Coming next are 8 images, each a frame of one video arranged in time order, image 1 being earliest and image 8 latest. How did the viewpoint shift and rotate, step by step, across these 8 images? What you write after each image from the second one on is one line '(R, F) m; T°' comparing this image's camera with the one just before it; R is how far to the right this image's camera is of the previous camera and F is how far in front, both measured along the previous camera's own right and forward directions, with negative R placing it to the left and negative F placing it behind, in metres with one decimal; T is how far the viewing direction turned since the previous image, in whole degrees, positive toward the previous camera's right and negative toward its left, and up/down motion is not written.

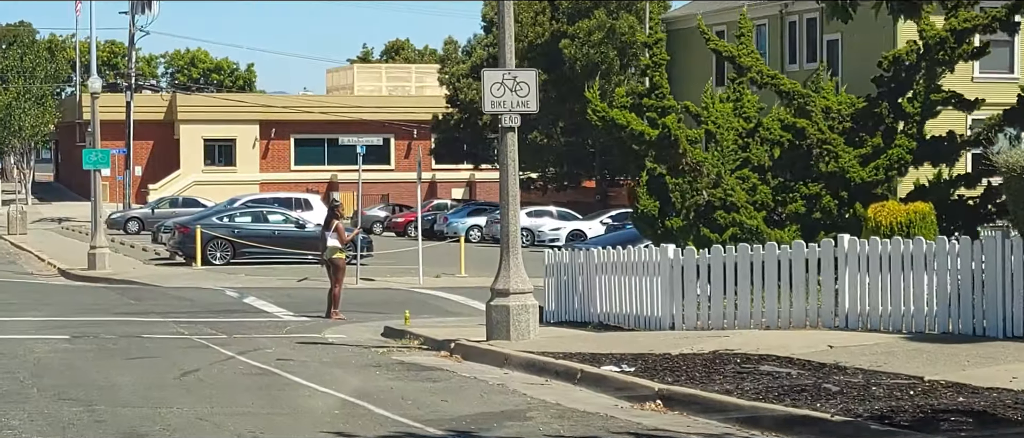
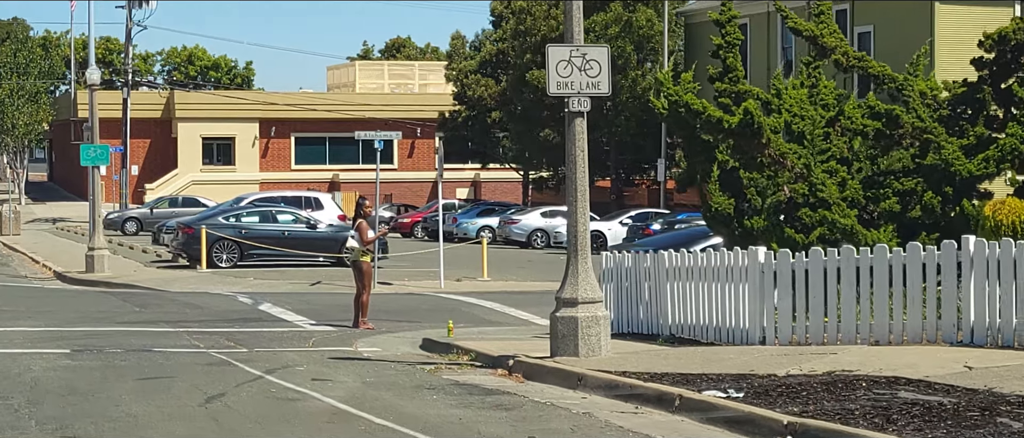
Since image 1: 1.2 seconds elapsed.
(-0.4, +1.6) m; 0°
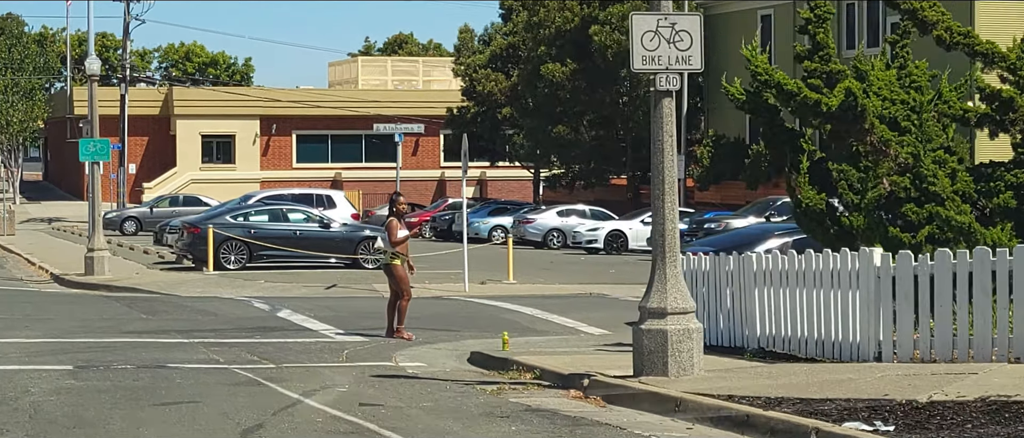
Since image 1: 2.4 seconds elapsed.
(-0.4, +1.5) m; 0°
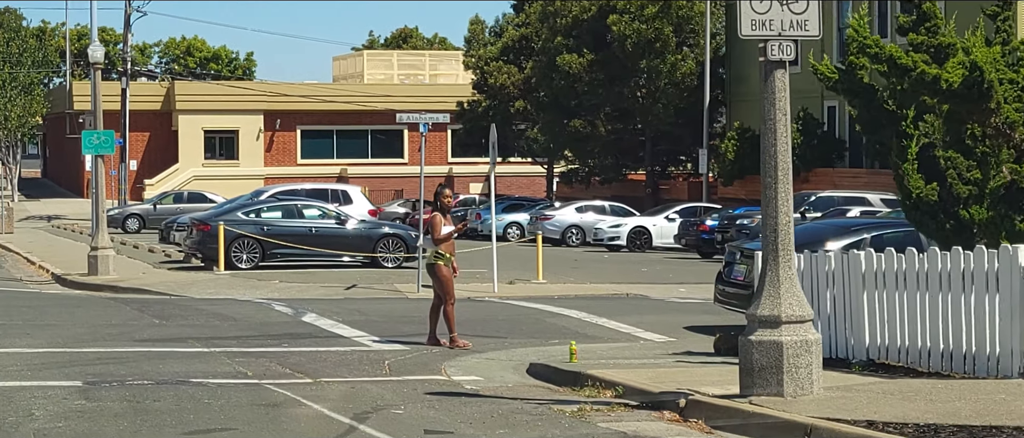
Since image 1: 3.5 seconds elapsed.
(-0.4, +1.4) m; 0°
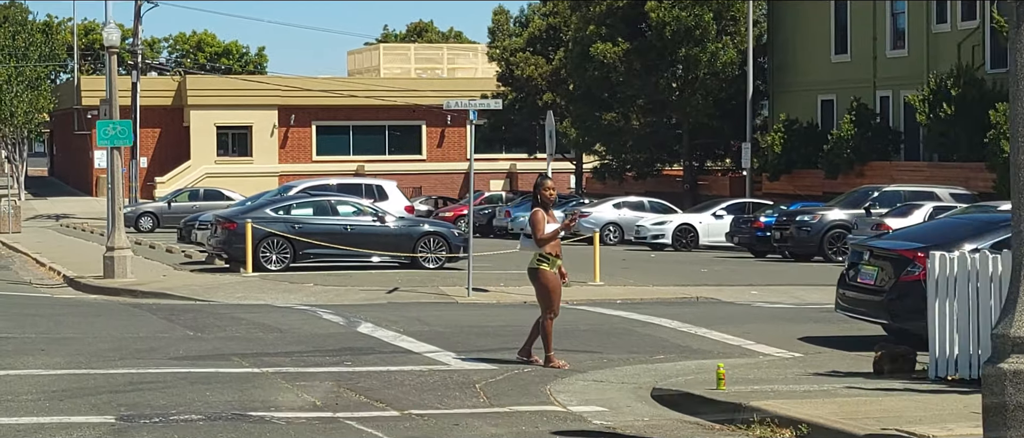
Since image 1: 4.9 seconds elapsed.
(-0.6, +1.9) m; 0°
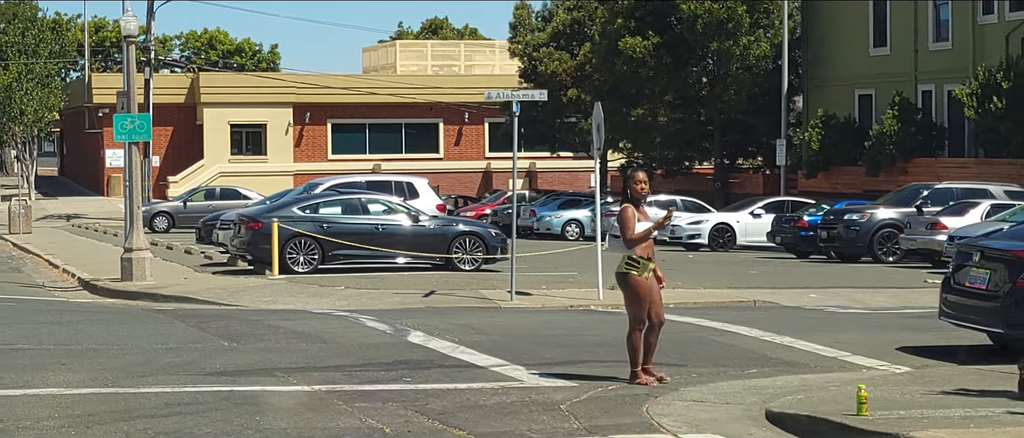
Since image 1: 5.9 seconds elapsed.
(-0.4, +1.2) m; 0°
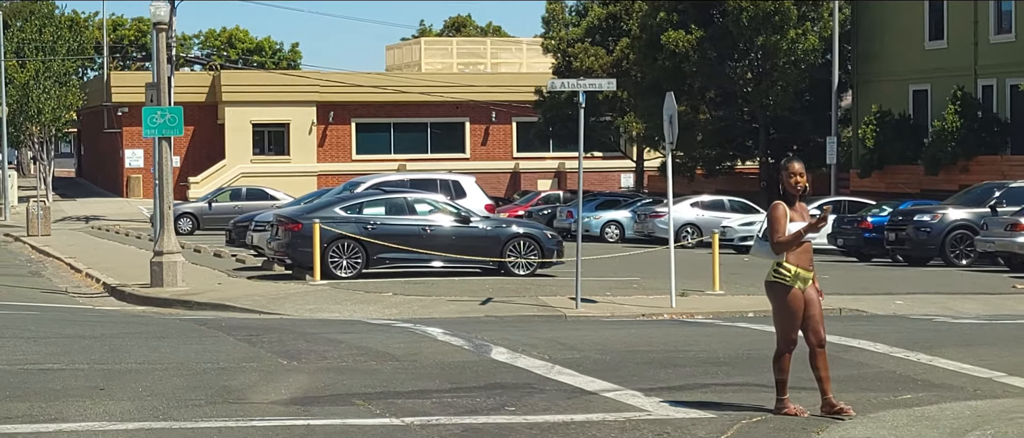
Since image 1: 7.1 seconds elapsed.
(-0.5, +1.4) m; 0°
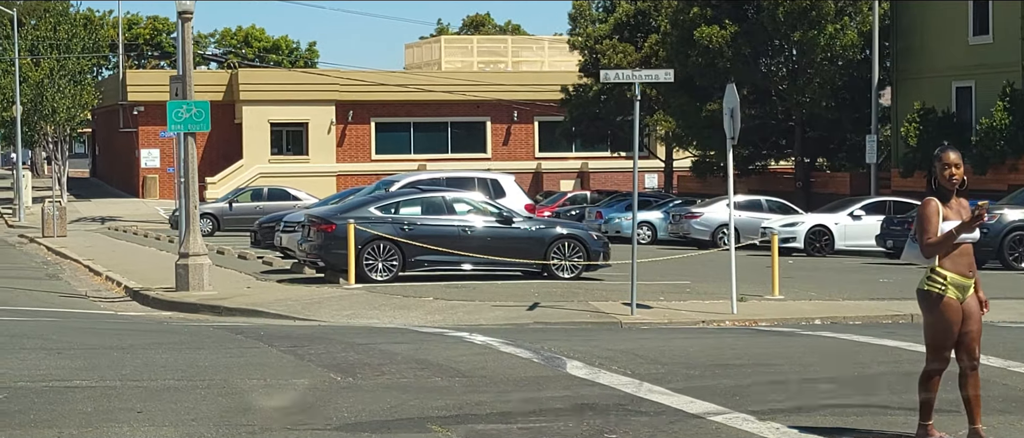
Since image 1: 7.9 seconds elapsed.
(-0.3, +1.0) m; 0°
